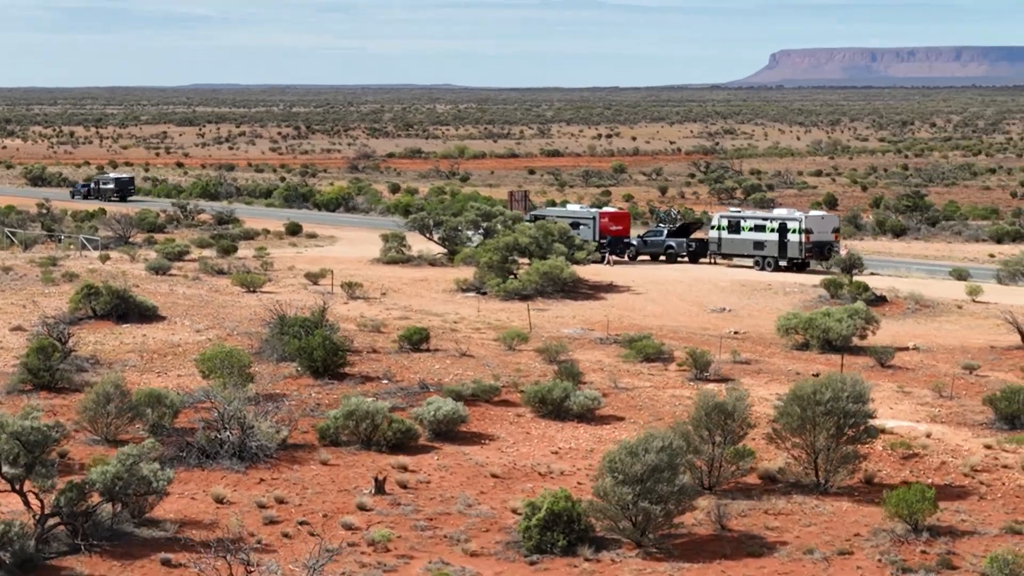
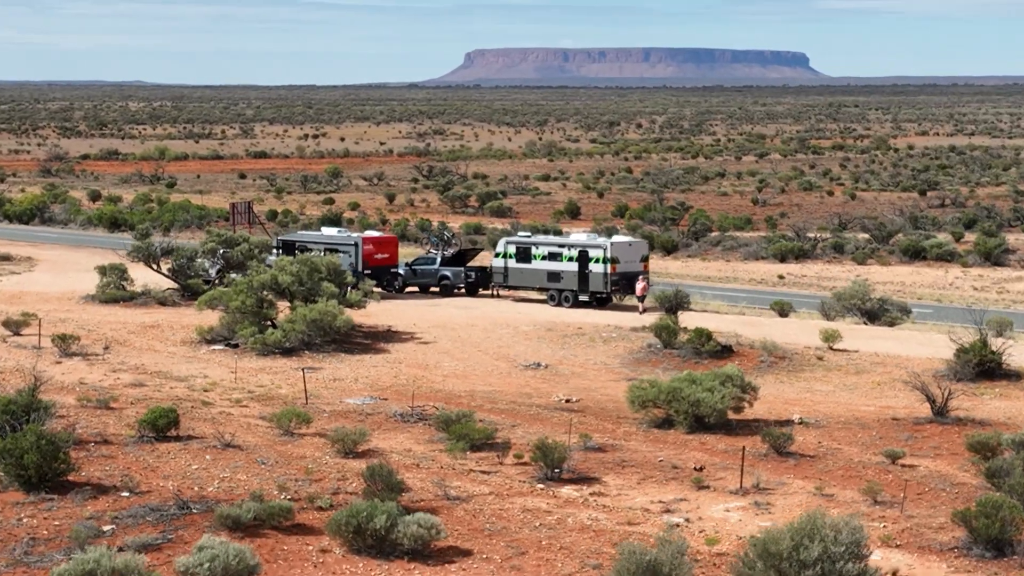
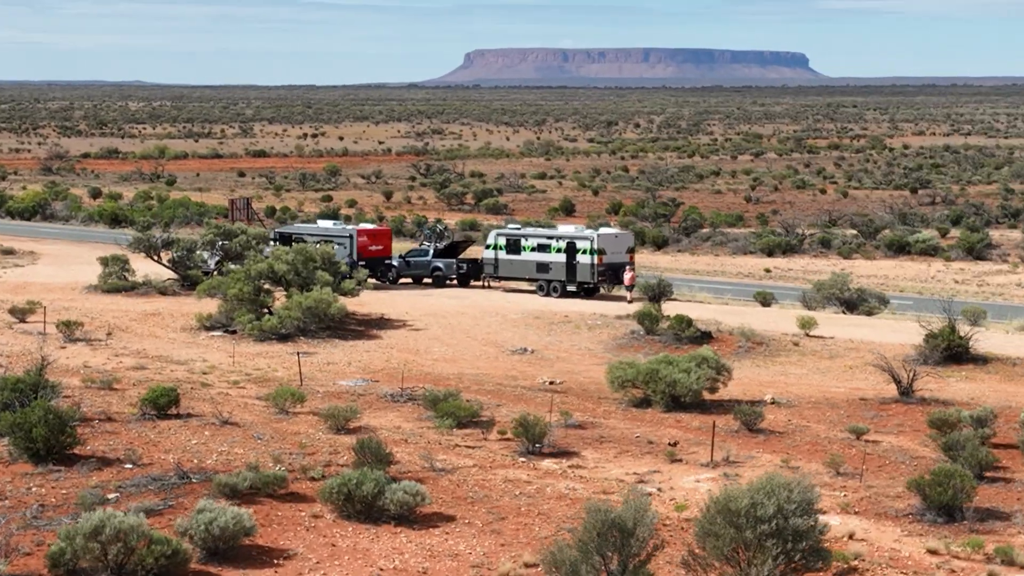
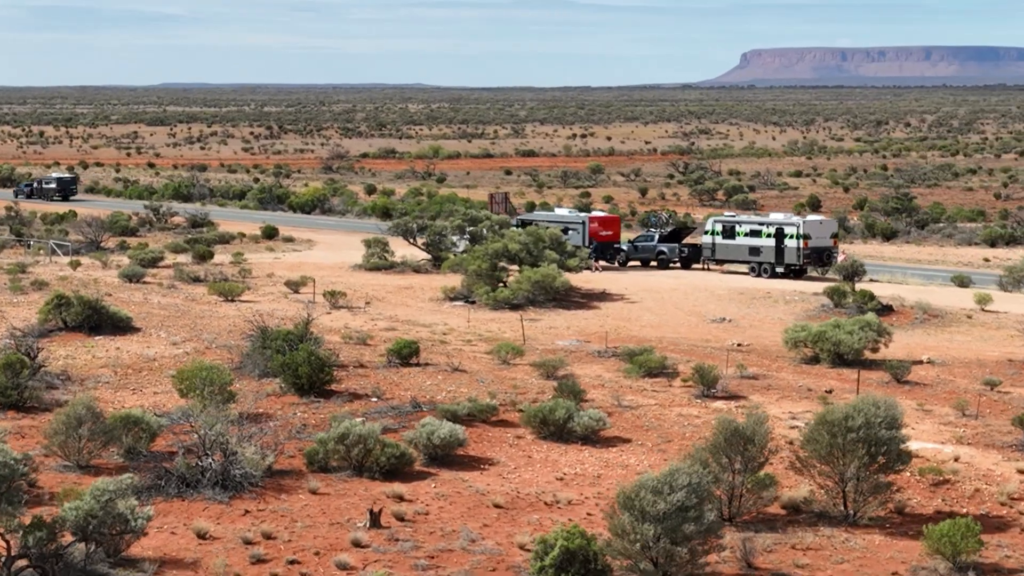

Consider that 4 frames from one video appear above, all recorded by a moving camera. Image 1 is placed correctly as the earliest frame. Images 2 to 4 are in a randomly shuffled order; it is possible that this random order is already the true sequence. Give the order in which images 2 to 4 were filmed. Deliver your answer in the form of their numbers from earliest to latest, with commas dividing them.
4, 3, 2
